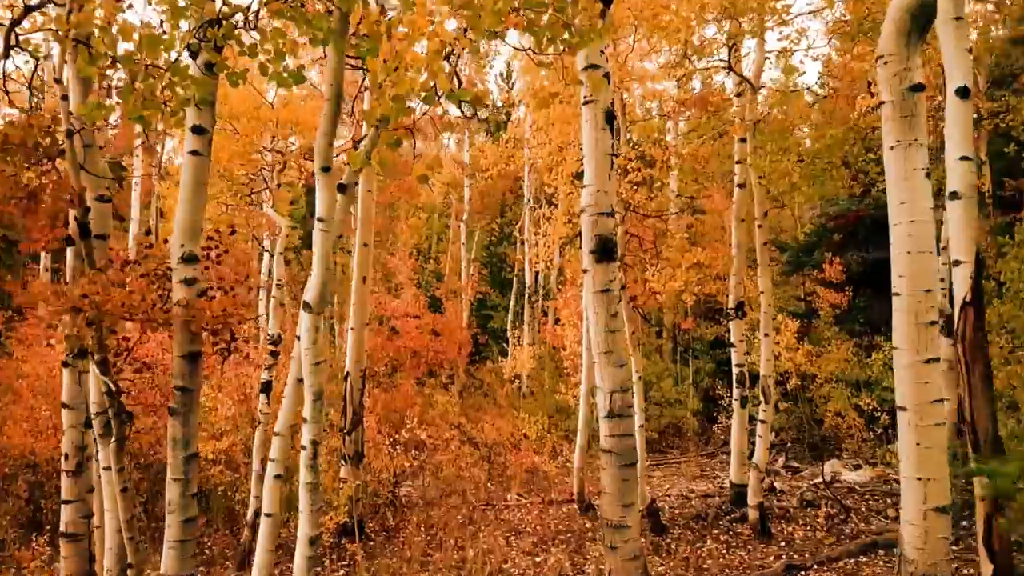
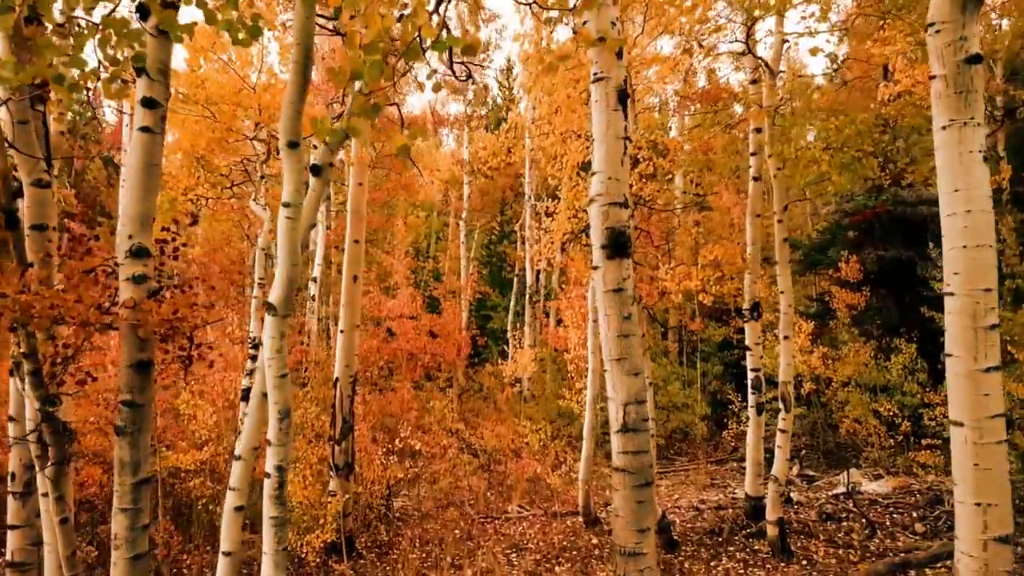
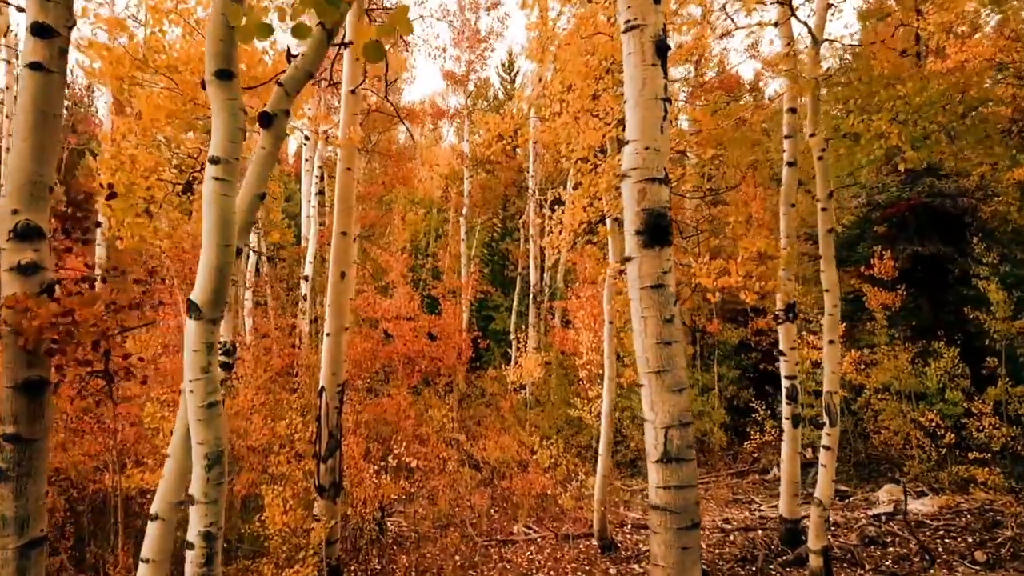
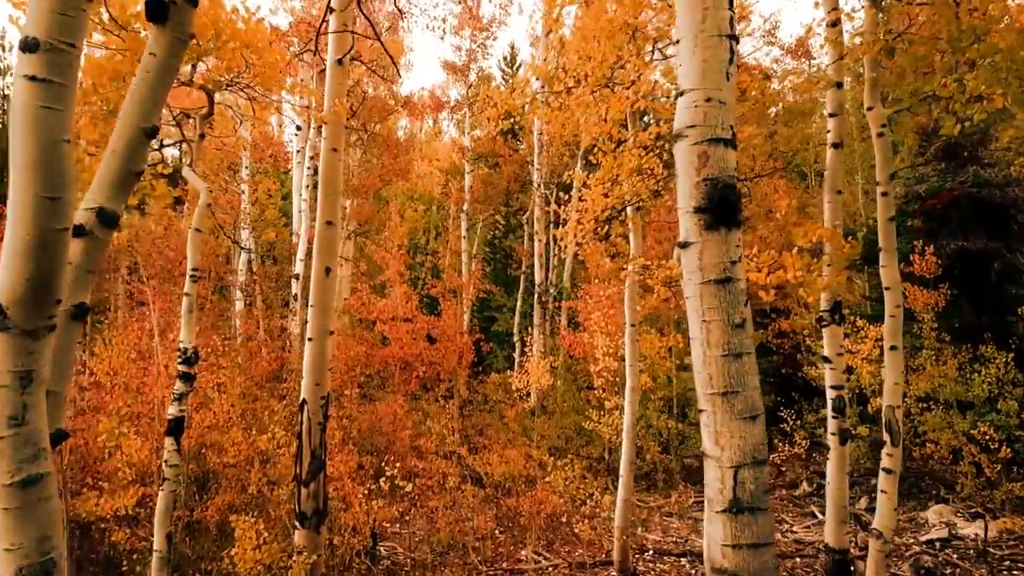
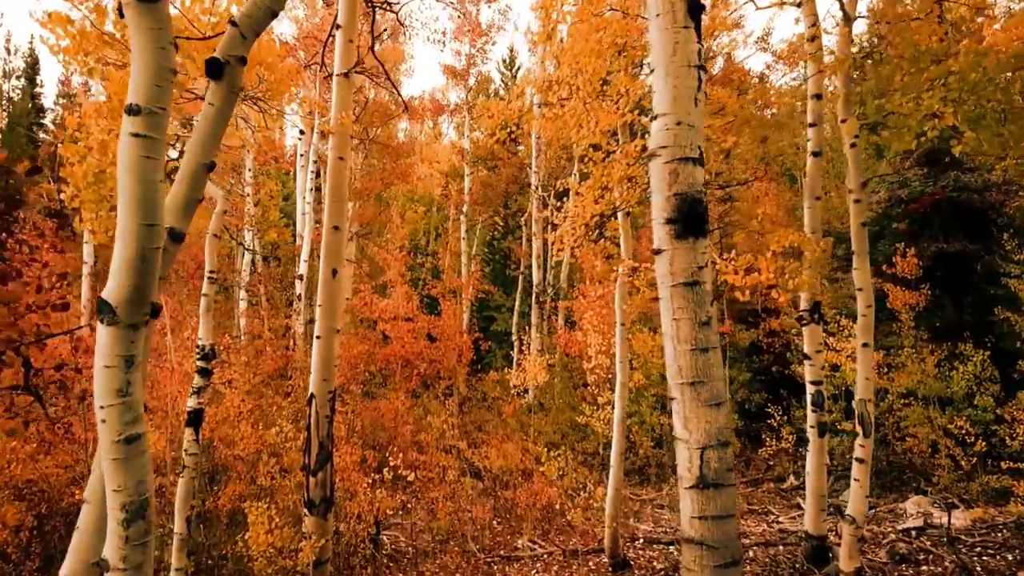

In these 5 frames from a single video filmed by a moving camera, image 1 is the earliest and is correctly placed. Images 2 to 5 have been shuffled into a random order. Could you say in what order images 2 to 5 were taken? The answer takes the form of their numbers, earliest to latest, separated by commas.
2, 3, 5, 4
